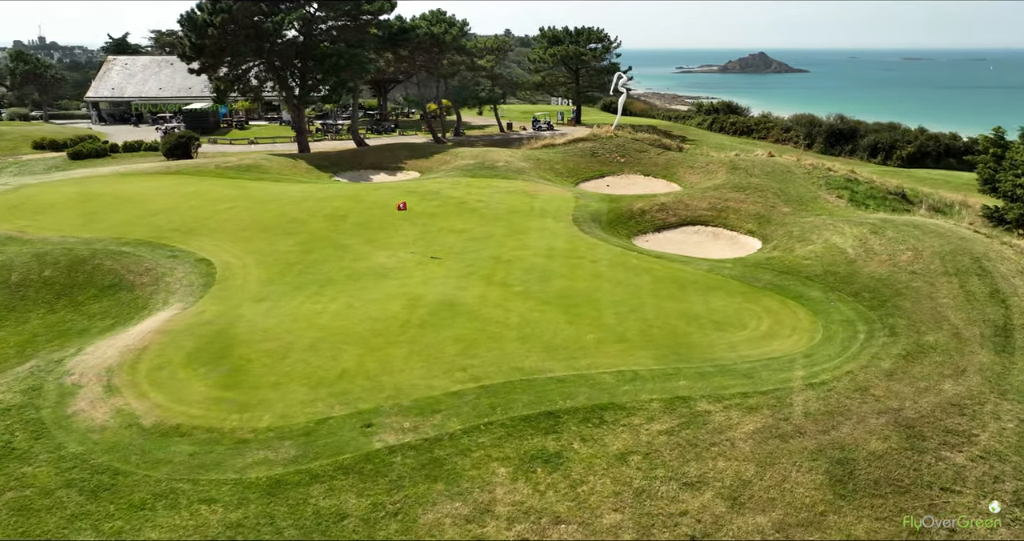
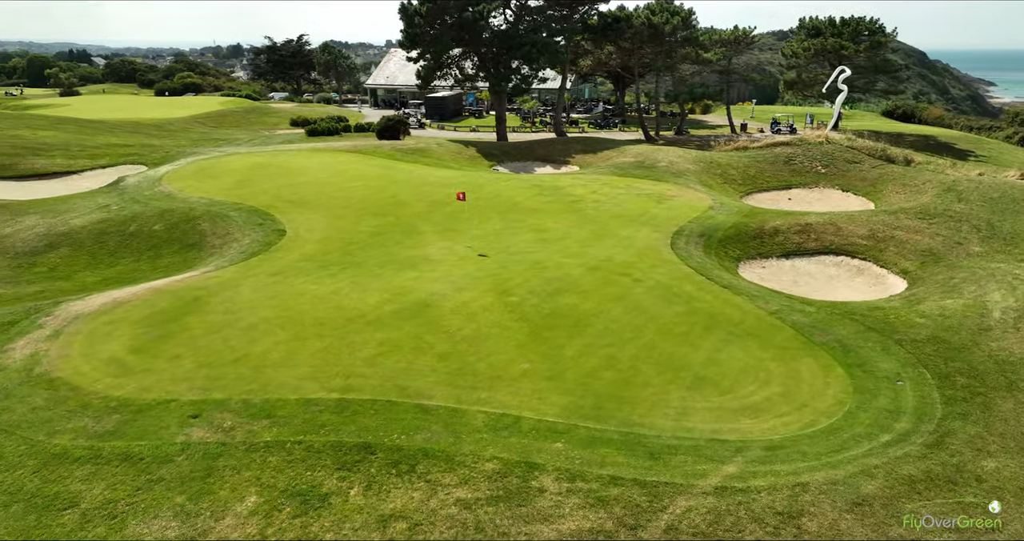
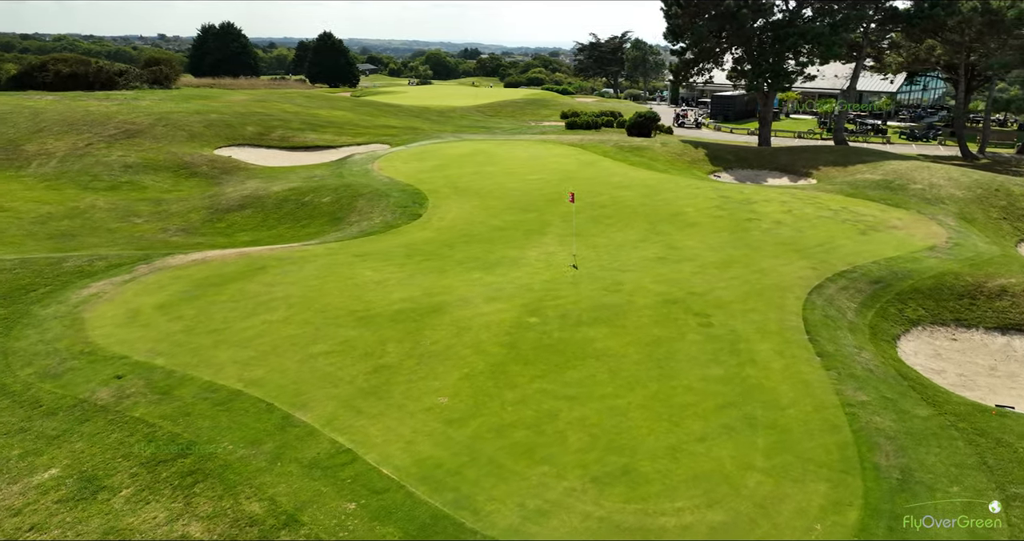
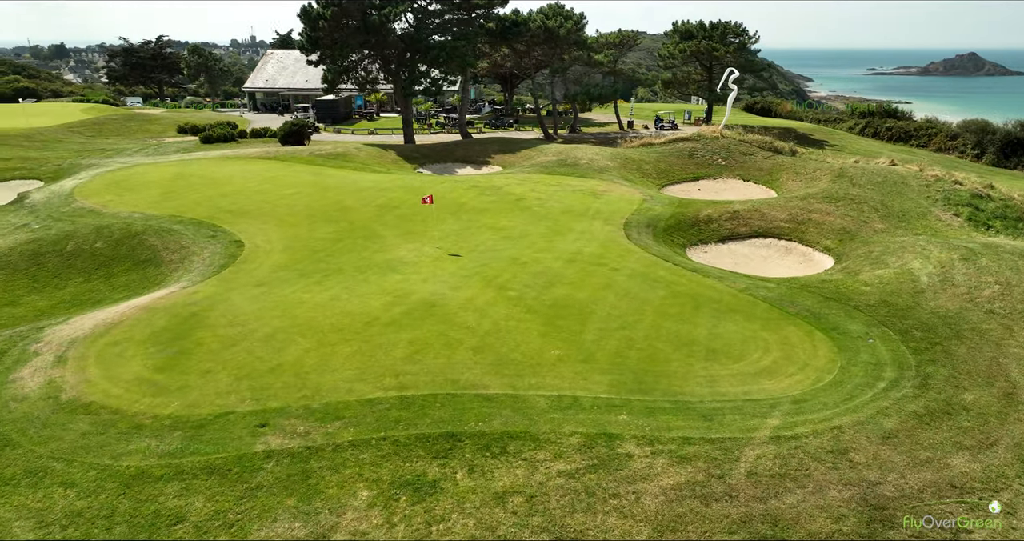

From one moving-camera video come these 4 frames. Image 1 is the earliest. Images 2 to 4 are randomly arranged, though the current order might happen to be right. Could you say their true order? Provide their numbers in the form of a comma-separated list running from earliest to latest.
4, 2, 3
